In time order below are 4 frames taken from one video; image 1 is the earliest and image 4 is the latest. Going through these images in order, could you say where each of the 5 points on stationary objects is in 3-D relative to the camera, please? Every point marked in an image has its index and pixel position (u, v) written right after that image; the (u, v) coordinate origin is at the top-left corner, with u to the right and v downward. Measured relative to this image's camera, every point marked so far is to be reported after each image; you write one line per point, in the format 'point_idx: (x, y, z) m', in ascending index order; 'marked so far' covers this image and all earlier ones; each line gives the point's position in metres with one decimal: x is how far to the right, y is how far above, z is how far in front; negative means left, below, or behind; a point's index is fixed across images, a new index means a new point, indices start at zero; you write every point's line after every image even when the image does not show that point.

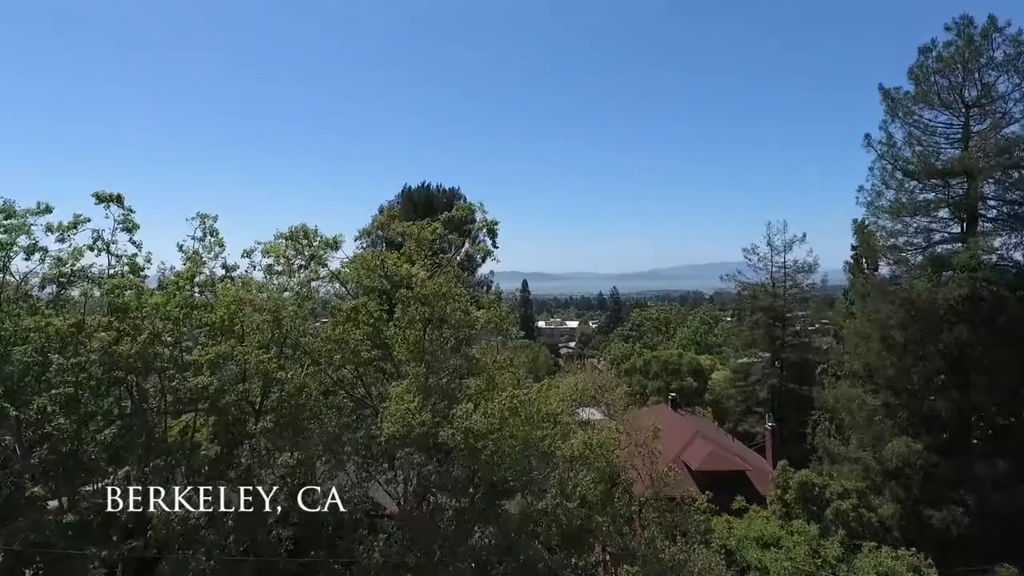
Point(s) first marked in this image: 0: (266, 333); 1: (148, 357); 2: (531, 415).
0: (-3.4, -0.6, +8.4) m
1: (-5.1, -1.0, +8.6) m
2: (+0.2, -1.5, +7.4) m
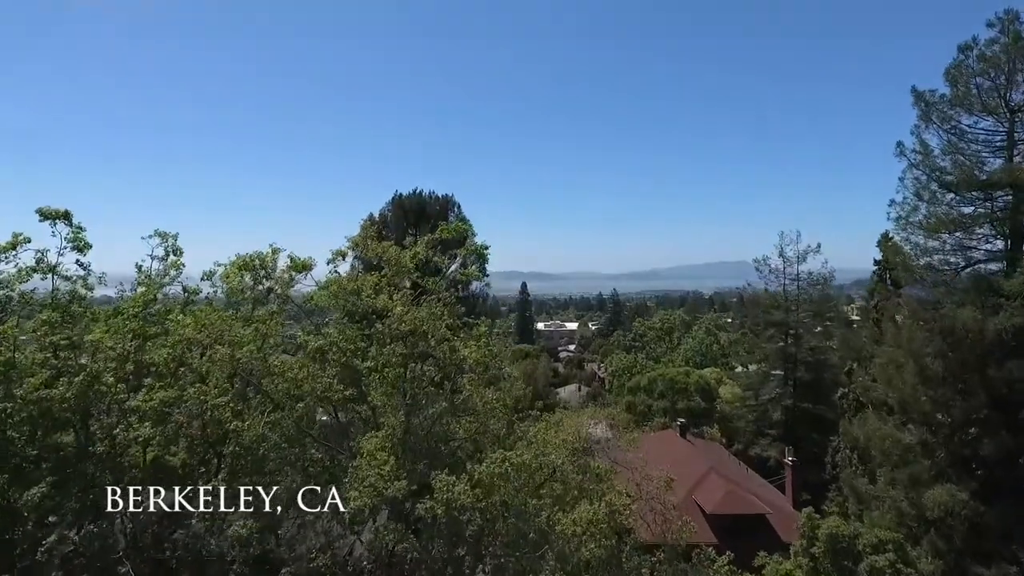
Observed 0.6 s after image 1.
0: (-3.5, -1.0, +7.3) m
1: (-5.2, -1.4, +7.5) m
2: (+0.1, -1.9, +6.3) m
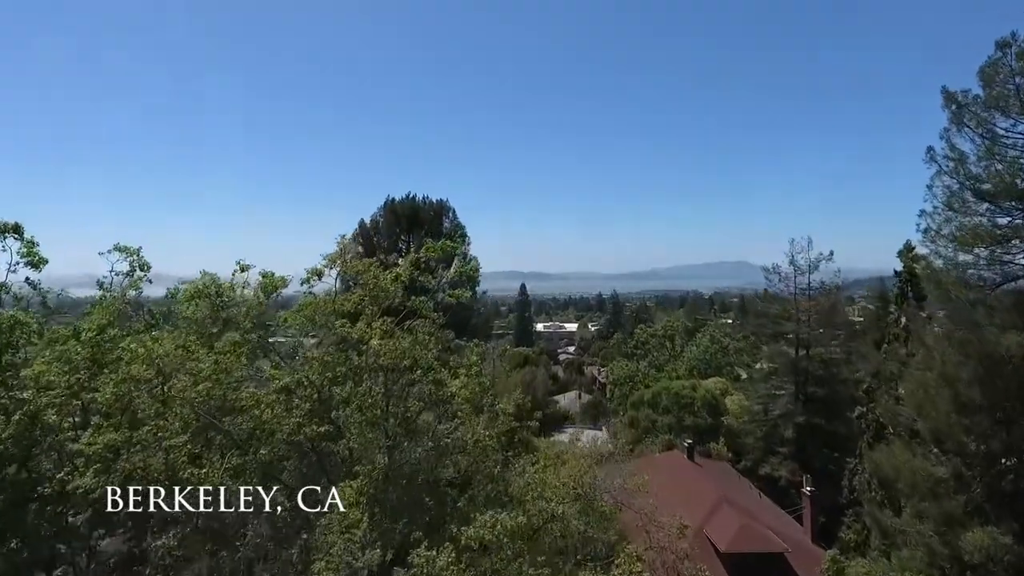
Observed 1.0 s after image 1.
0: (-3.5, -1.3, +6.5) m
1: (-5.3, -1.7, +6.6) m
2: (+0.1, -2.2, +5.5) m
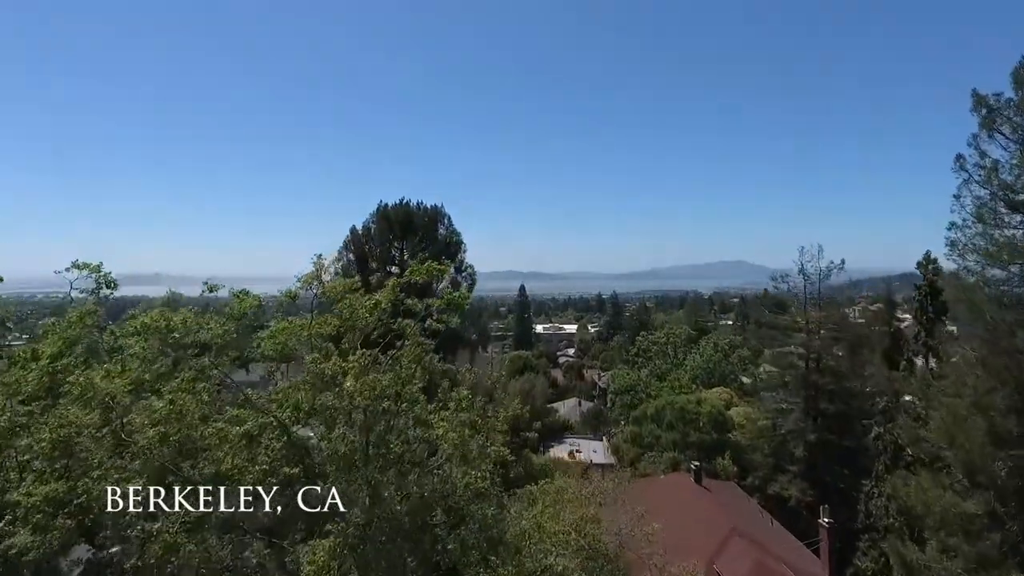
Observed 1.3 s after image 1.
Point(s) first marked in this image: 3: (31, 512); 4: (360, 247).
0: (-3.6, -1.6, +5.7) m
1: (-5.3, -2.0, +5.9) m
2: (0.0, -2.5, +4.7) m
3: (-4.3, -2.0, +5.5) m
4: (-4.4, +1.2, +17.7) m
